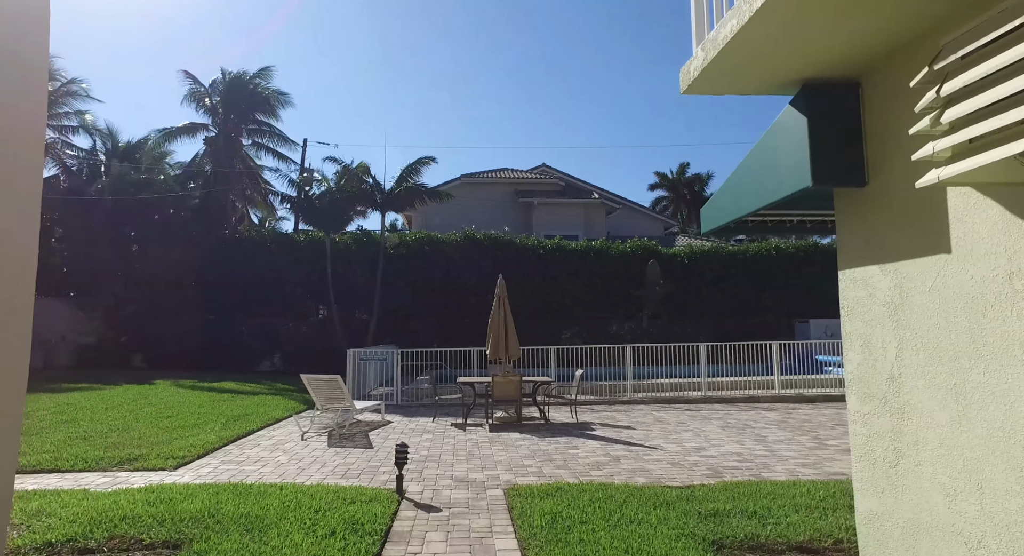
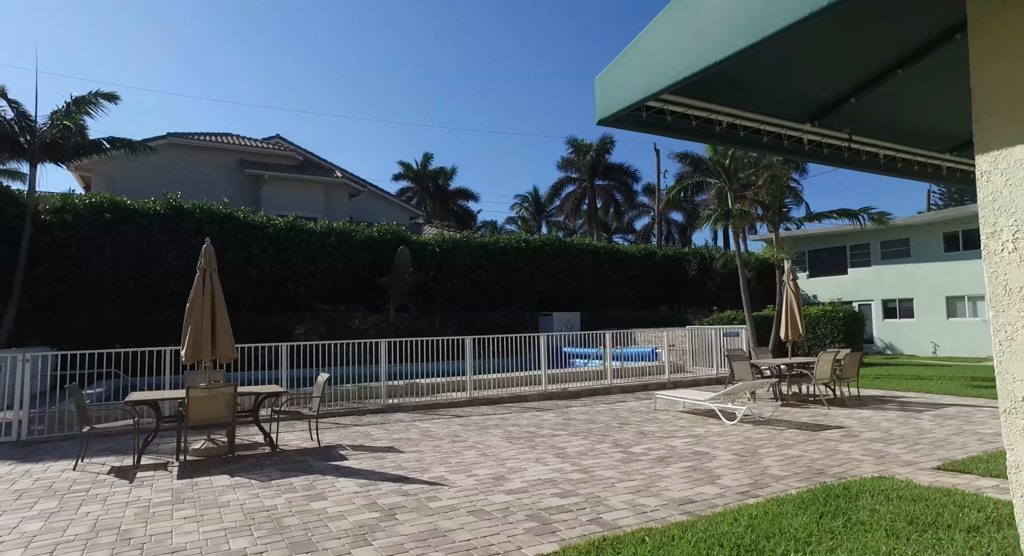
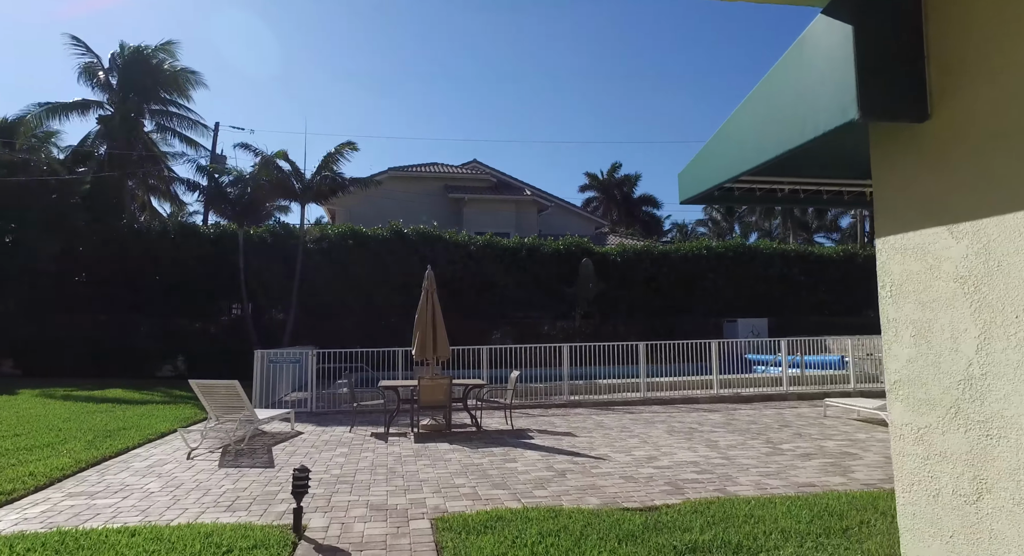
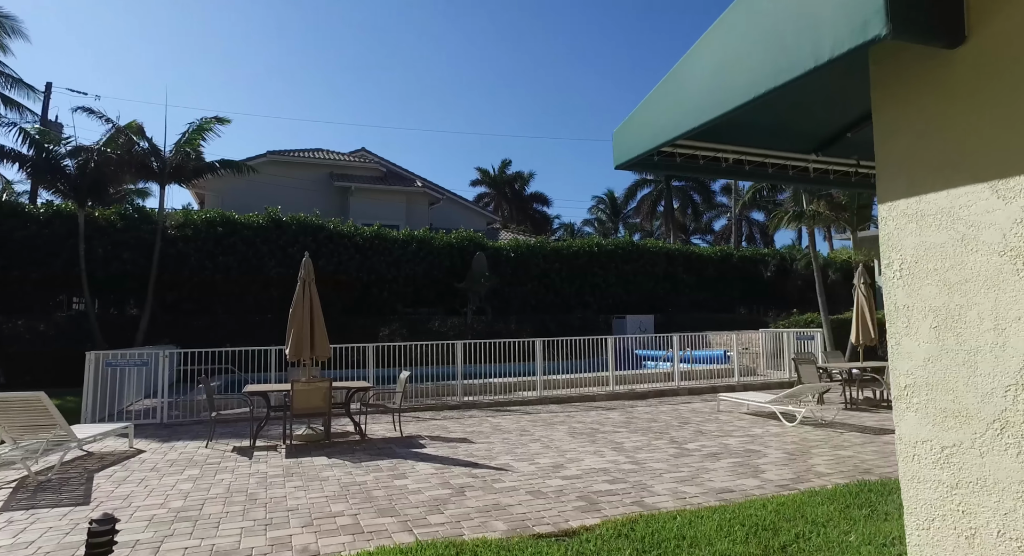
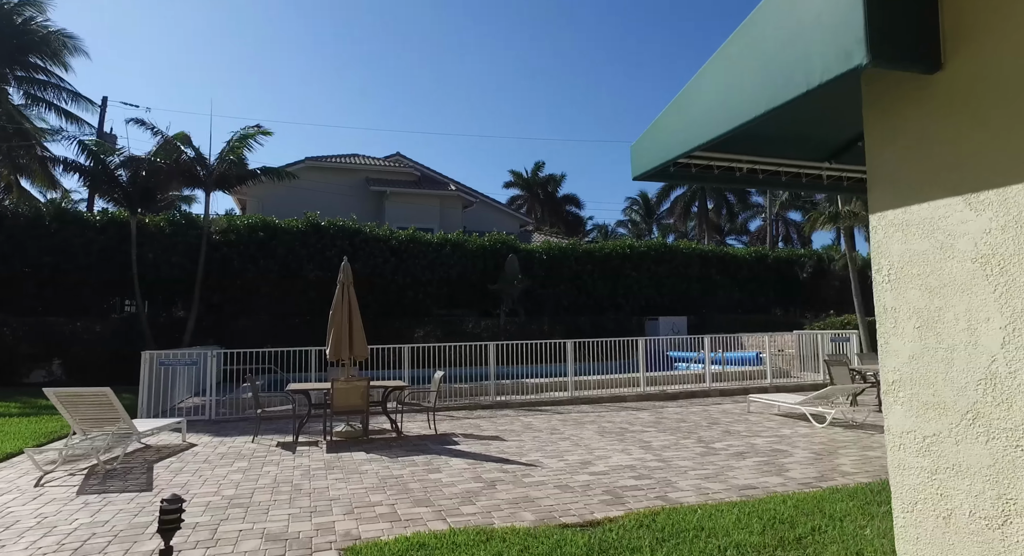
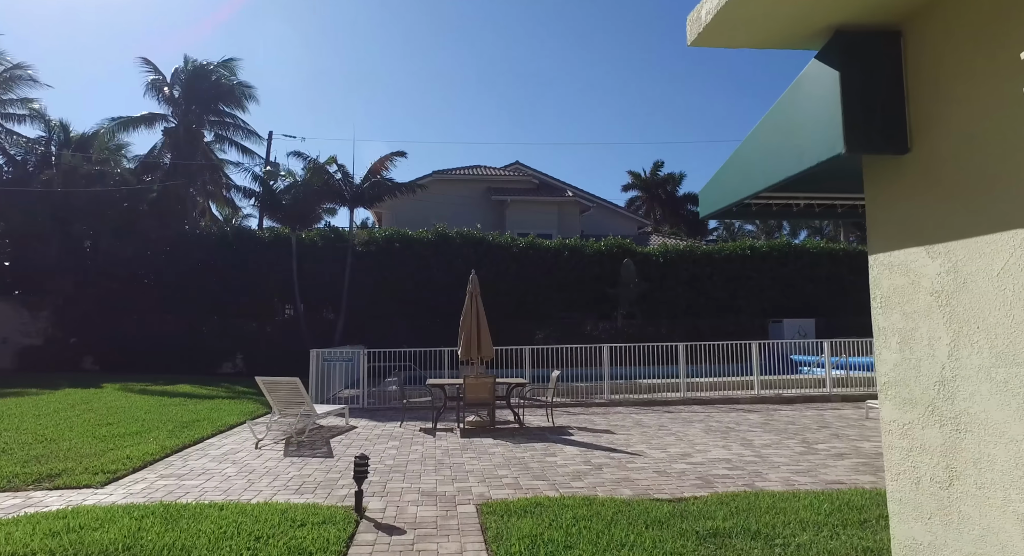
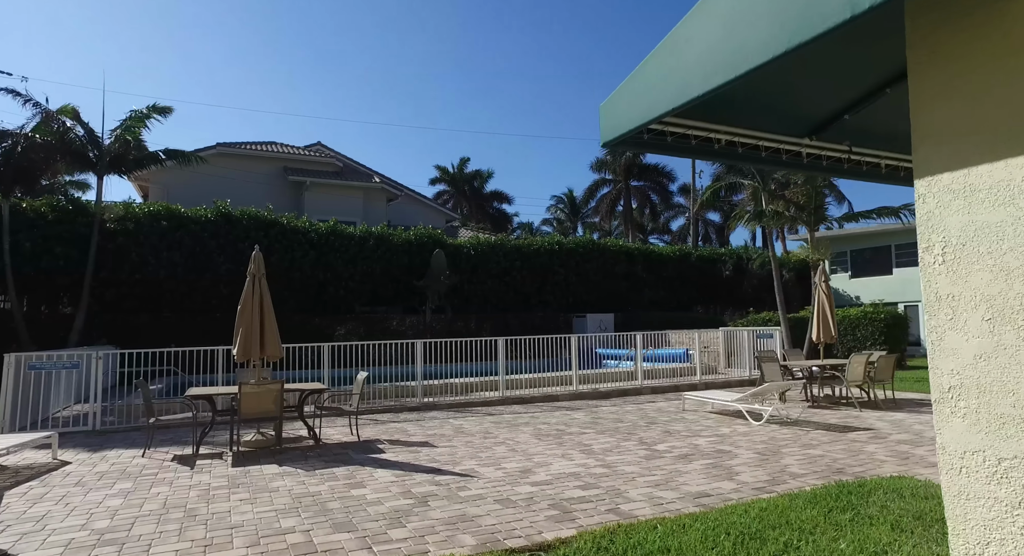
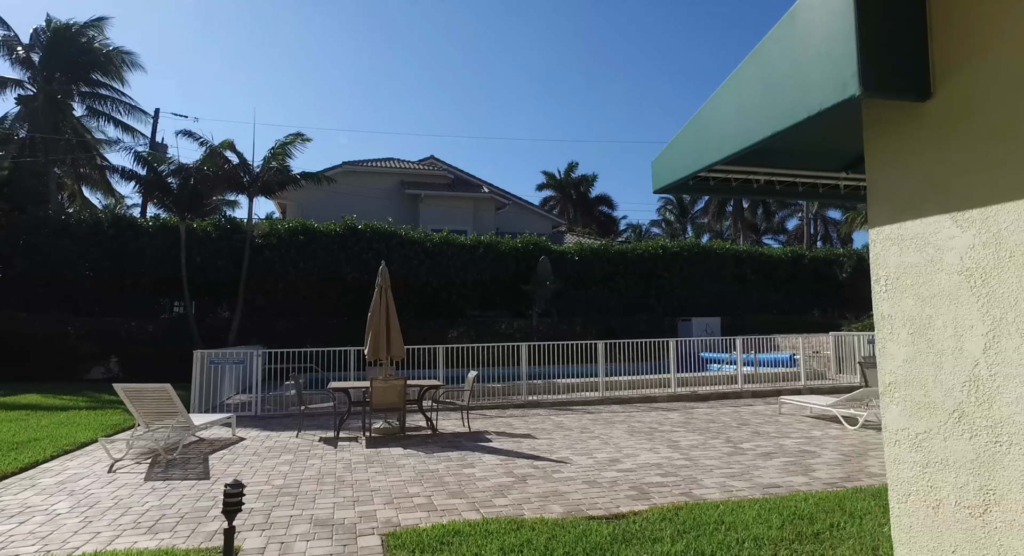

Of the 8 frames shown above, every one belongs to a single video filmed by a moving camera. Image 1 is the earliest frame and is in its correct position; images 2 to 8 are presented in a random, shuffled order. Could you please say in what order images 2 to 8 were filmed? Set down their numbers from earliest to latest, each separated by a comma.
6, 3, 8, 5, 4, 7, 2
